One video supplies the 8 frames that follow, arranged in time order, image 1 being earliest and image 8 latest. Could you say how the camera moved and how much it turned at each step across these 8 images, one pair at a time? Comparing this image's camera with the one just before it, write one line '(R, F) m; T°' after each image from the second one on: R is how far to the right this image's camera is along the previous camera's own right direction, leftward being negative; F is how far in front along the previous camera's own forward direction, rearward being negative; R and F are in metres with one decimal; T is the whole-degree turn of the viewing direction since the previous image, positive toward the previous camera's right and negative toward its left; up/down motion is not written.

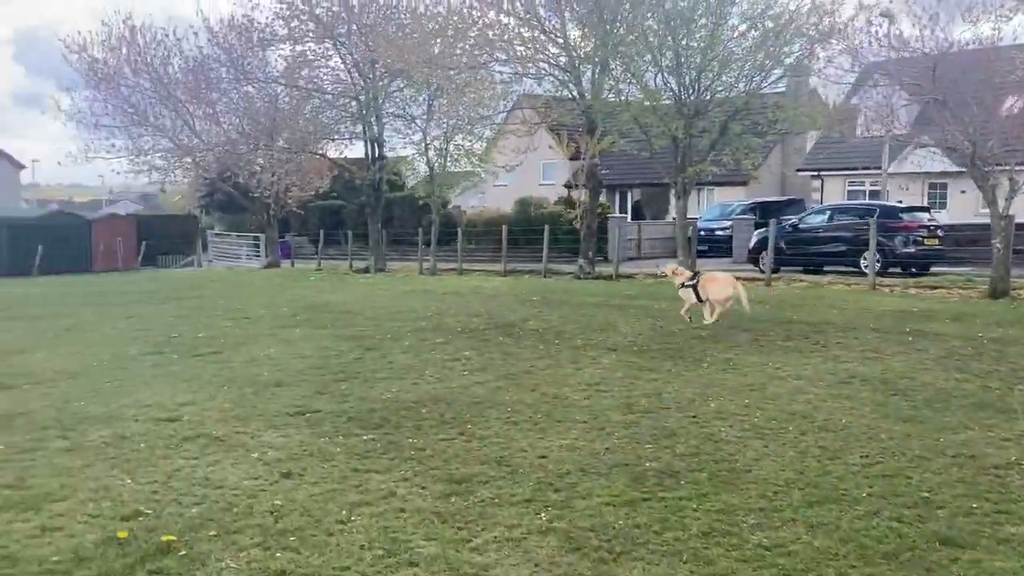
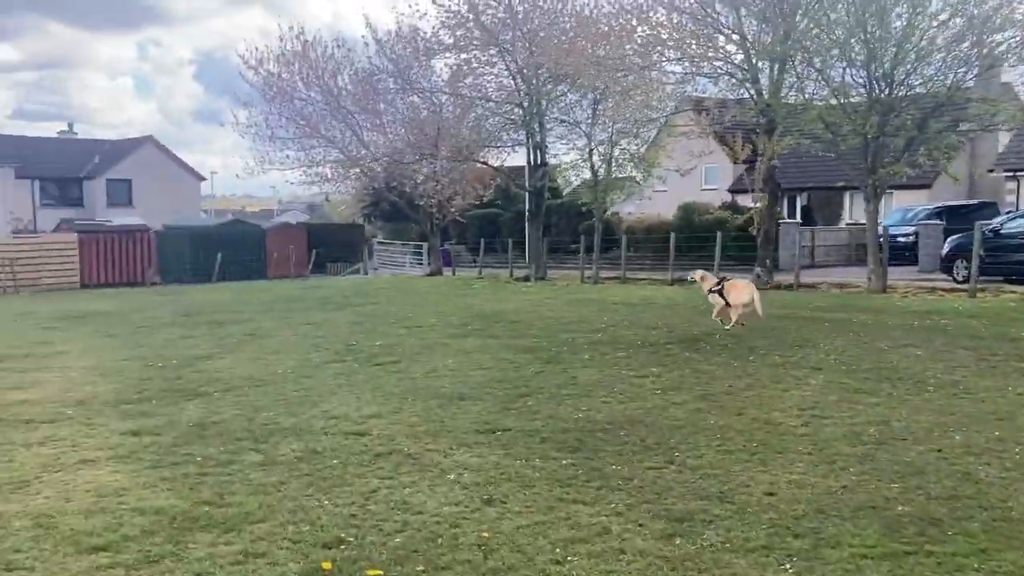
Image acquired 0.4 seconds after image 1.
(-0.4, +0.5) m; -9°
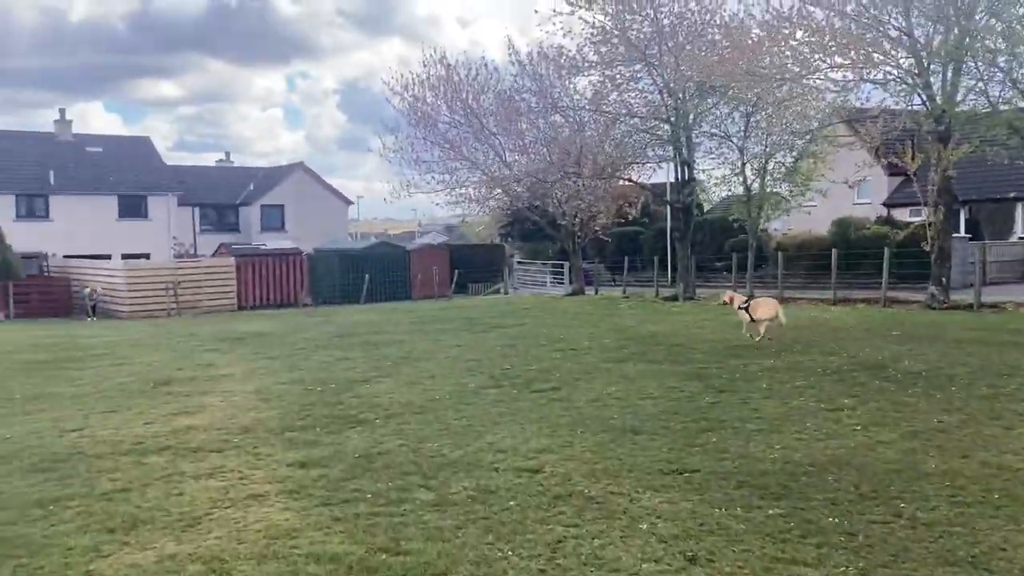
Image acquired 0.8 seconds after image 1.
(-0.3, +0.5) m; -8°
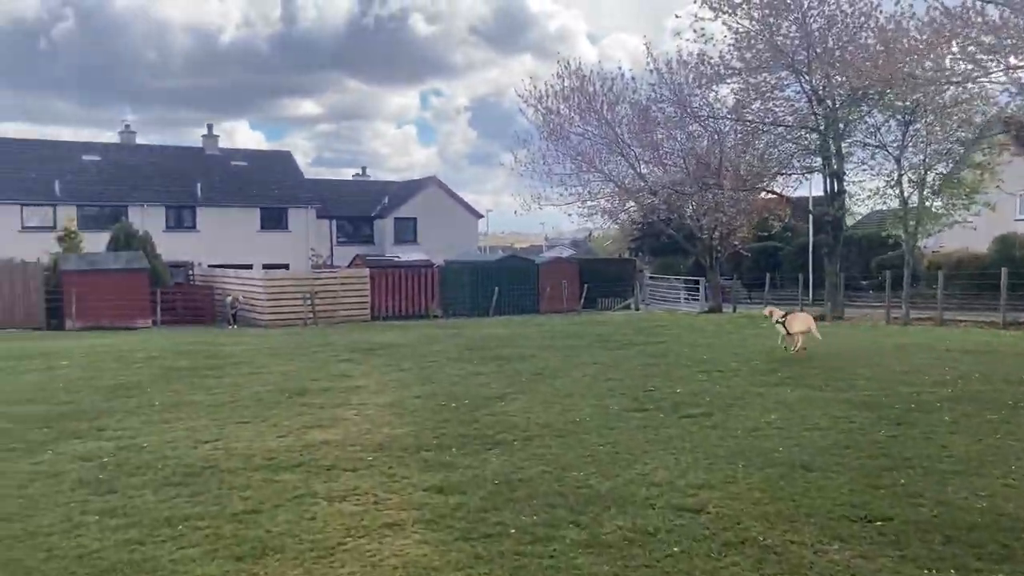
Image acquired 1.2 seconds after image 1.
(-0.2, +0.6) m; -8°
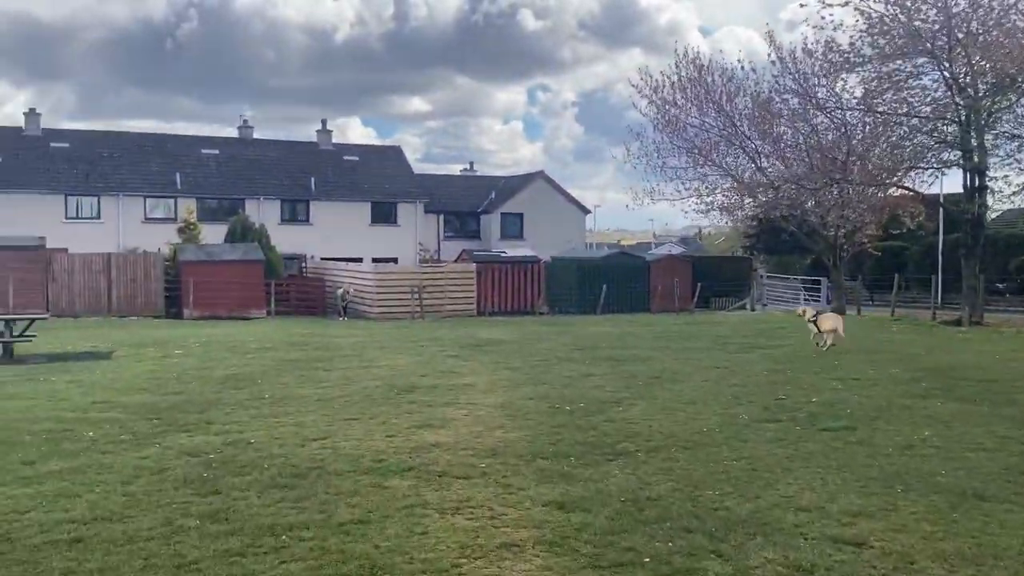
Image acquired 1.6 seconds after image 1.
(-0.2, +0.6) m; -6°
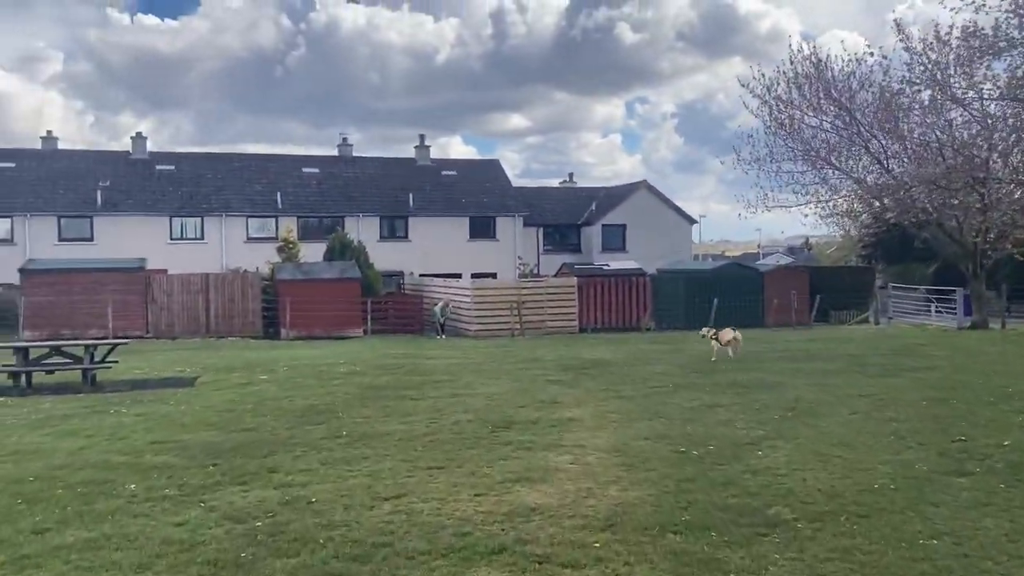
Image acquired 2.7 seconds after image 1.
(-0.1, +1.6) m; -6°
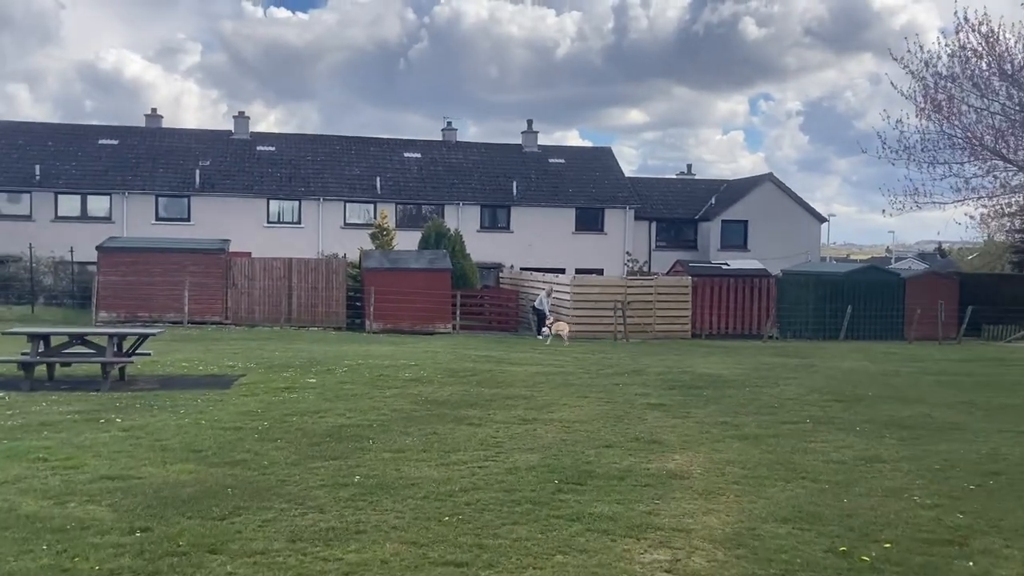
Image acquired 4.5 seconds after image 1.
(+0.2, +2.8) m; -7°
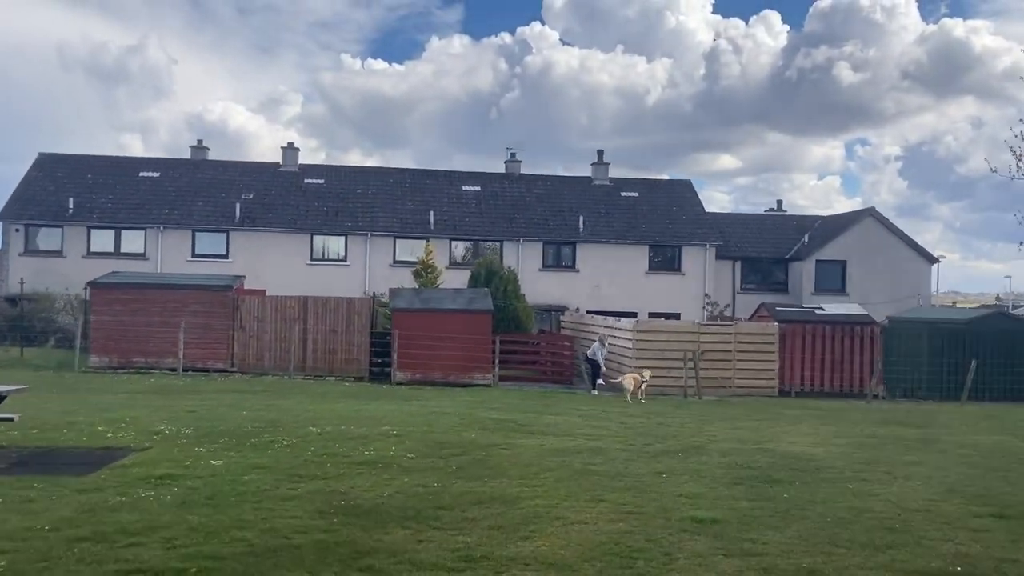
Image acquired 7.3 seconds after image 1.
(+1.0, +4.2) m; -5°
